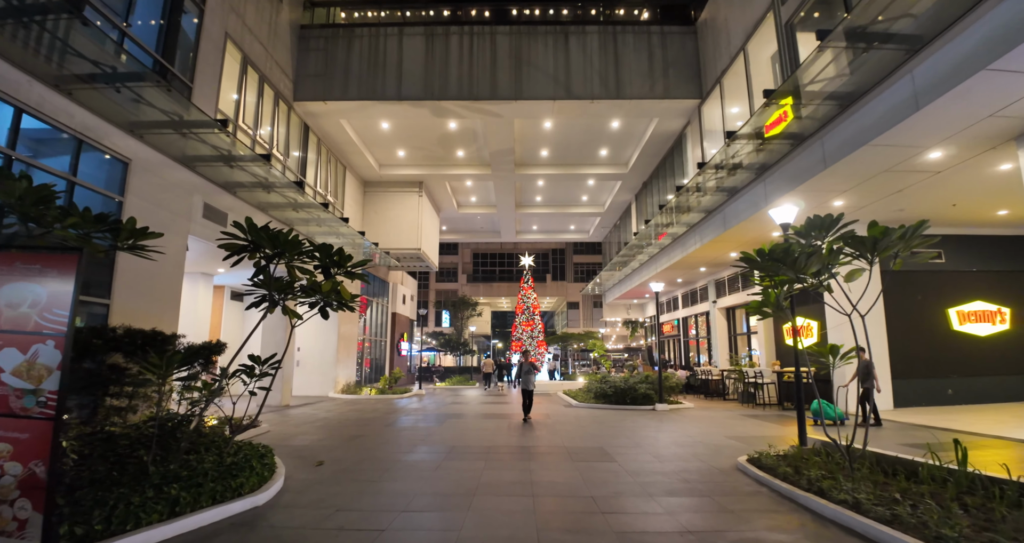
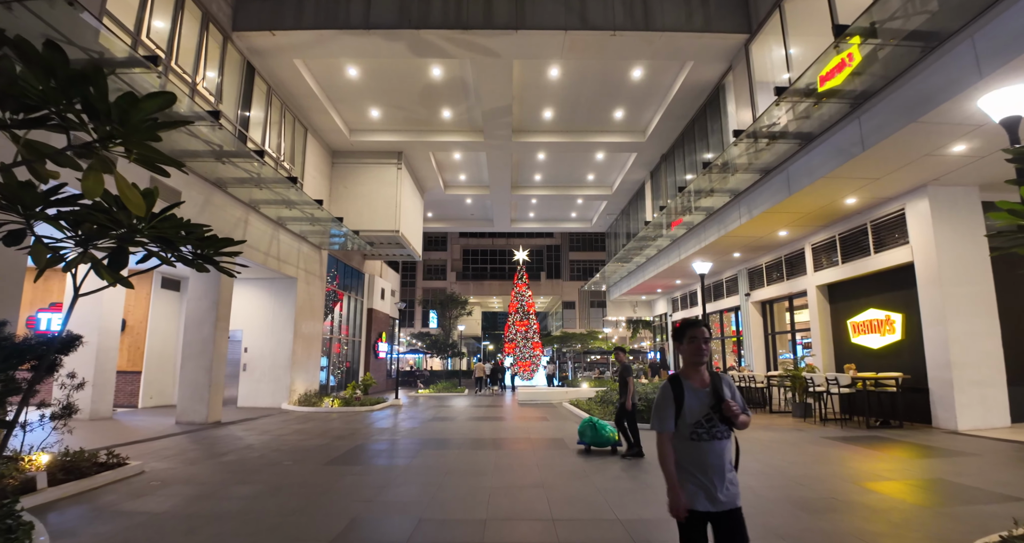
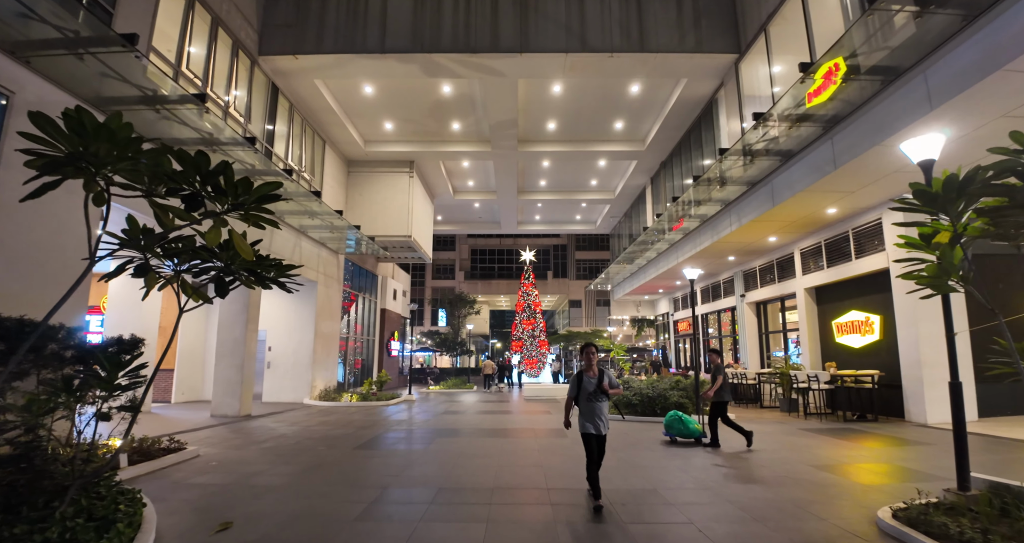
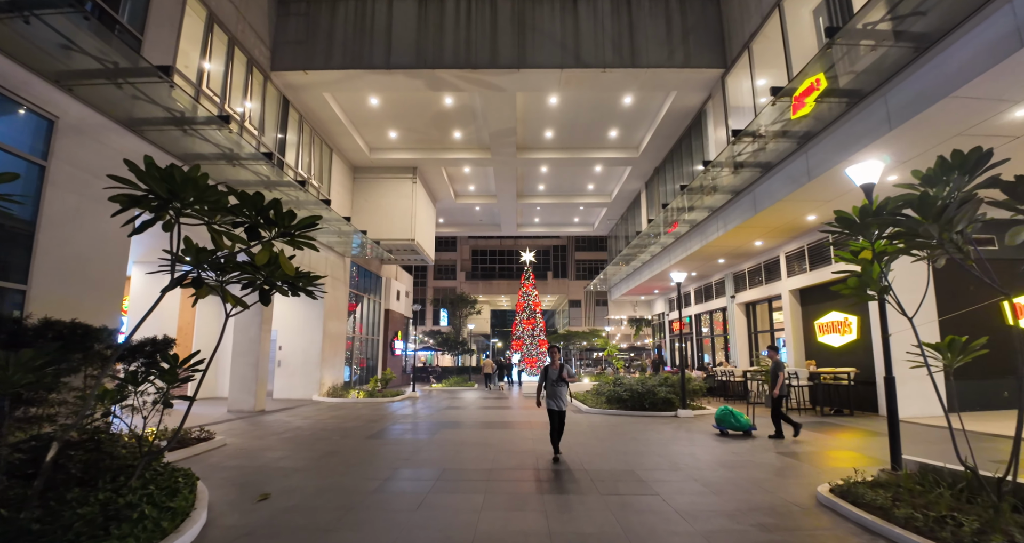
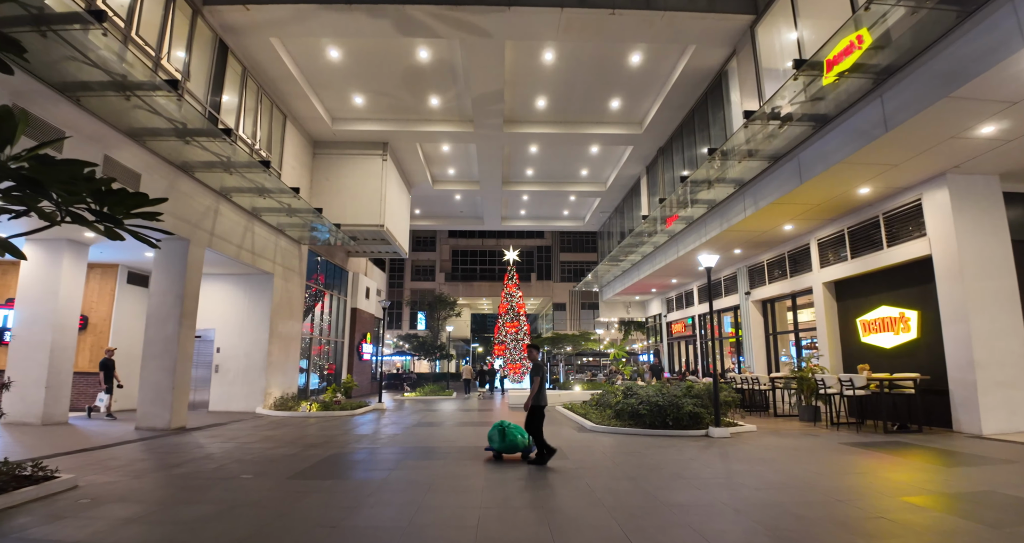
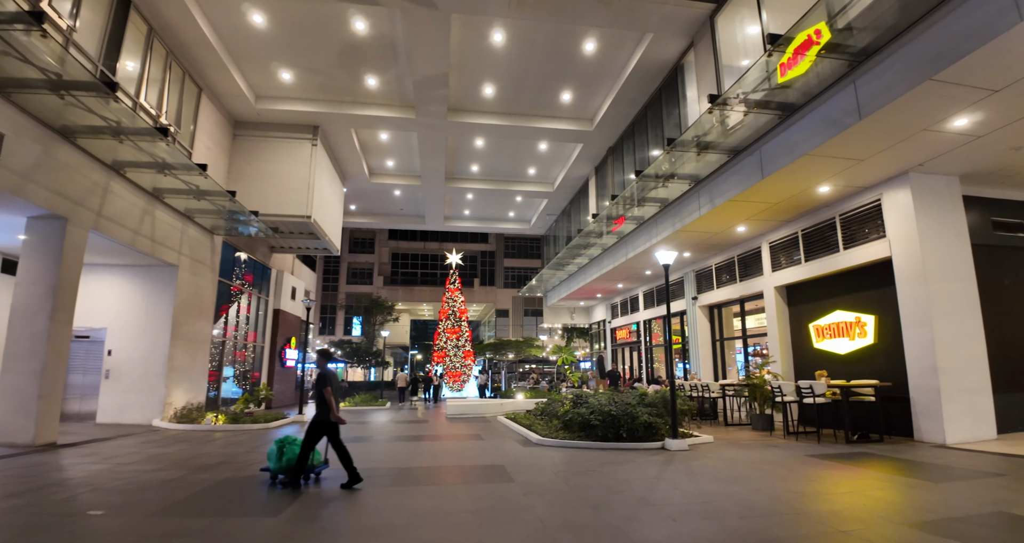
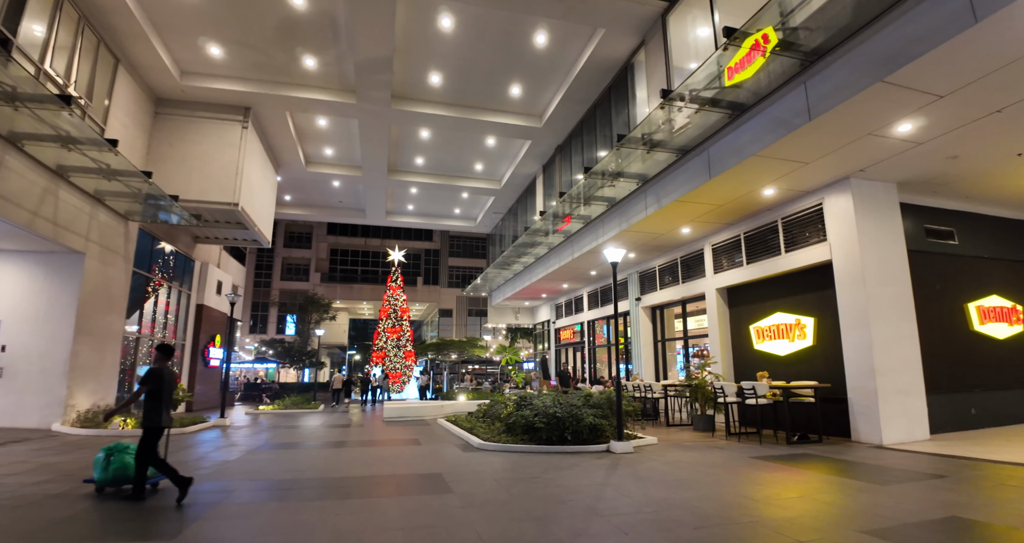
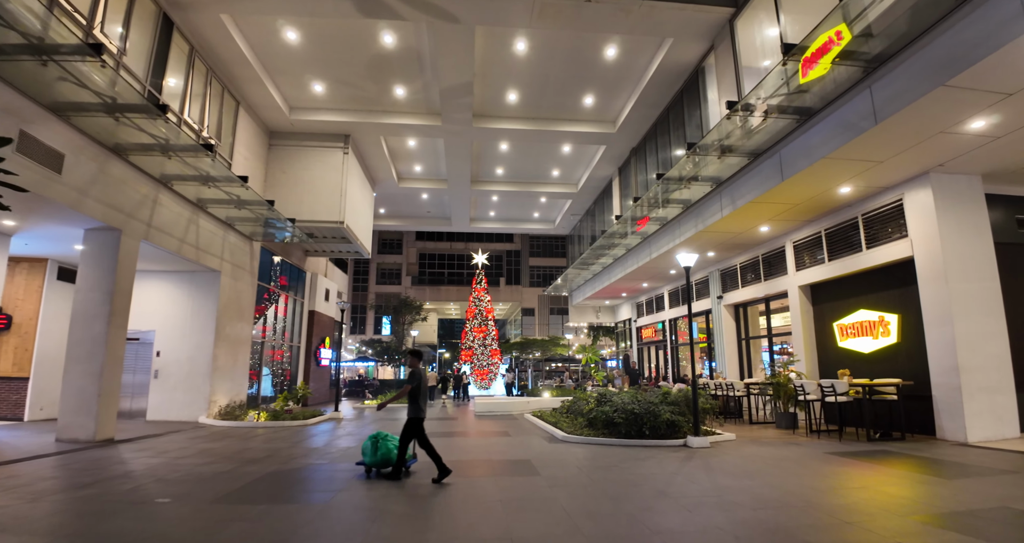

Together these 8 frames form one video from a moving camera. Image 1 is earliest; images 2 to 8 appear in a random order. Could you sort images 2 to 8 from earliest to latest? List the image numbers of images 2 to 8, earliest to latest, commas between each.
4, 3, 2, 5, 8, 6, 7
